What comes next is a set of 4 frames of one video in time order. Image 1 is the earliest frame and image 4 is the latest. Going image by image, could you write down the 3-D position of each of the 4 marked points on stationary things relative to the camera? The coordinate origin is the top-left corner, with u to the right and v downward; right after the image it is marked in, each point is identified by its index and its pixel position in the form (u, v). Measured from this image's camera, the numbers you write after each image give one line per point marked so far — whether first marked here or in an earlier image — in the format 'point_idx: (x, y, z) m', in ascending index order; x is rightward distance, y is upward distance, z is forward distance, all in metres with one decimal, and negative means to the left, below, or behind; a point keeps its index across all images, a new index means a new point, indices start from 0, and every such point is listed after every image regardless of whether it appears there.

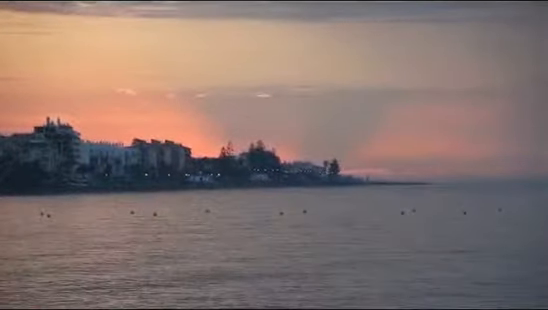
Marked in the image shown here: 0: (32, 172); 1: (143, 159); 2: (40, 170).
0: (-2.7, -0.2, +9.8) m
1: (-1.5, 0.0, +10.1) m
2: (-2.6, -0.2, +9.8) m
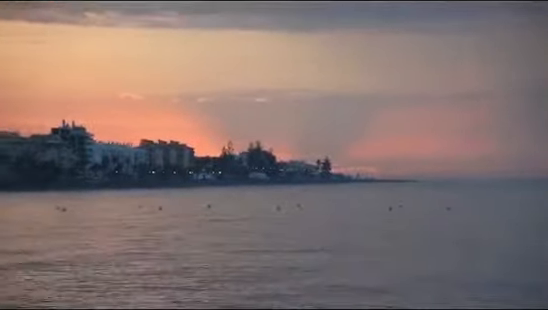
0: (-2.8, -0.2, +10.7) m
1: (-1.5, 0.0, +11.0) m
2: (-2.7, -0.2, +10.7) m
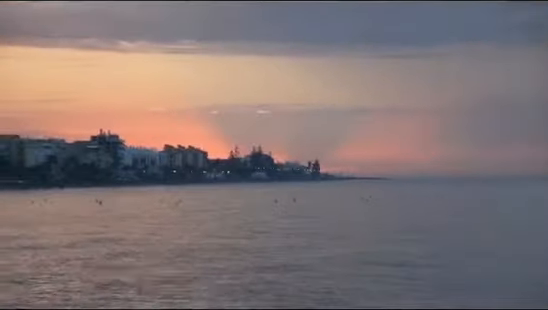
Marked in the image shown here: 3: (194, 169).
0: (-2.8, -0.2, +13.1) m
1: (-1.6, -0.1, +13.4) m
2: (-2.7, -0.2, +13.1) m
3: (-1.2, -0.2, +13.5) m
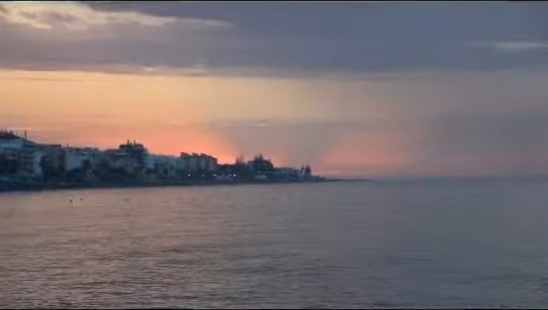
0: (-2.8, -0.3, +15.7) m
1: (-1.6, -0.2, +16.0) m
2: (-2.7, -0.3, +15.7) m
3: (-1.3, -0.3, +16.1) m
